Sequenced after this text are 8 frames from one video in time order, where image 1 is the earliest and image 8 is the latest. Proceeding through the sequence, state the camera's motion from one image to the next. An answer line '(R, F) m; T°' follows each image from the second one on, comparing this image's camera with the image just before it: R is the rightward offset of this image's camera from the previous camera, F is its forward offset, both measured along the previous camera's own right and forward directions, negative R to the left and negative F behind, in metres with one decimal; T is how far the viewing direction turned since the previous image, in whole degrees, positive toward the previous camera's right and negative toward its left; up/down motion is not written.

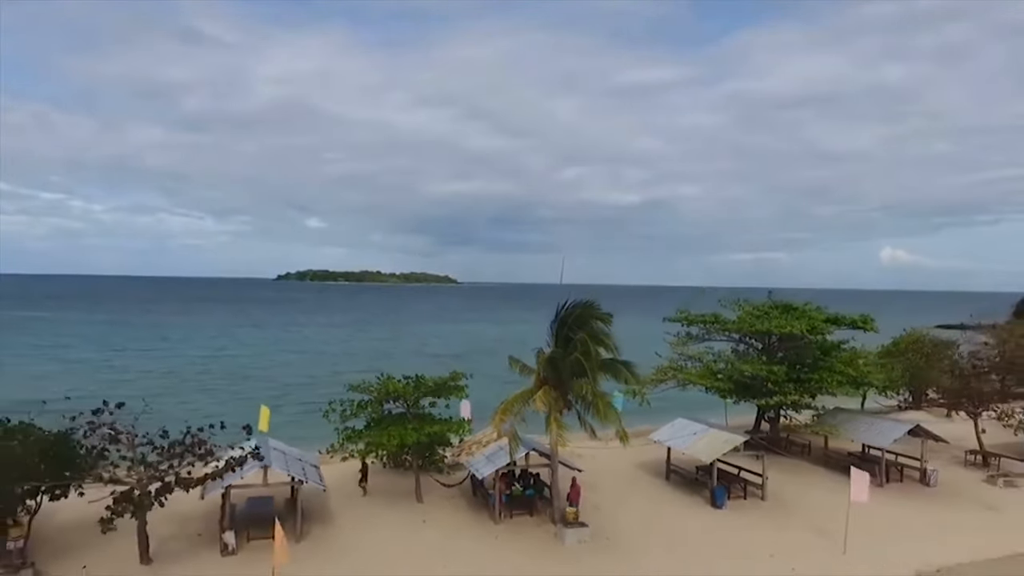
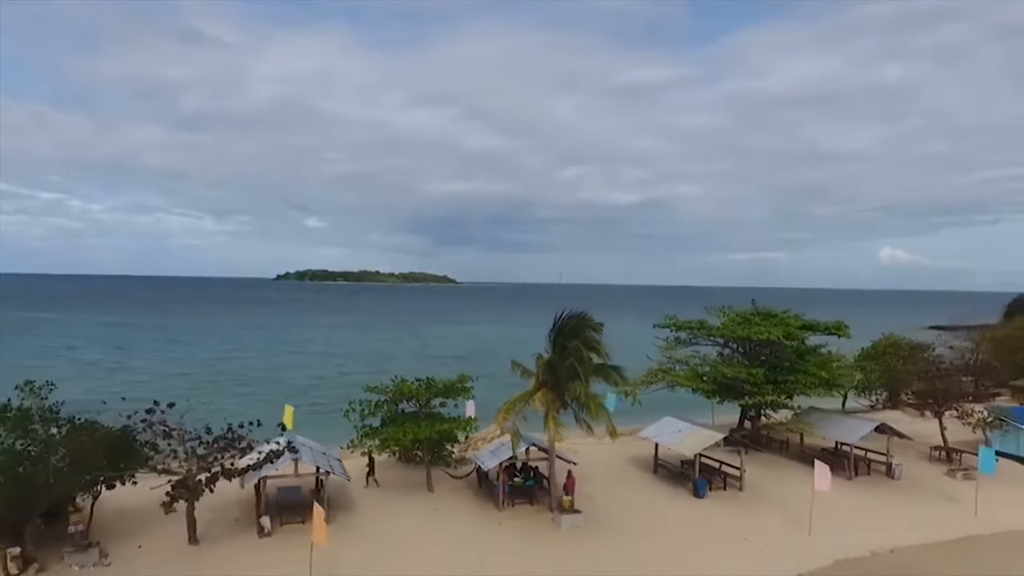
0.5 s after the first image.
(-0.1, -1.8) m; 0°
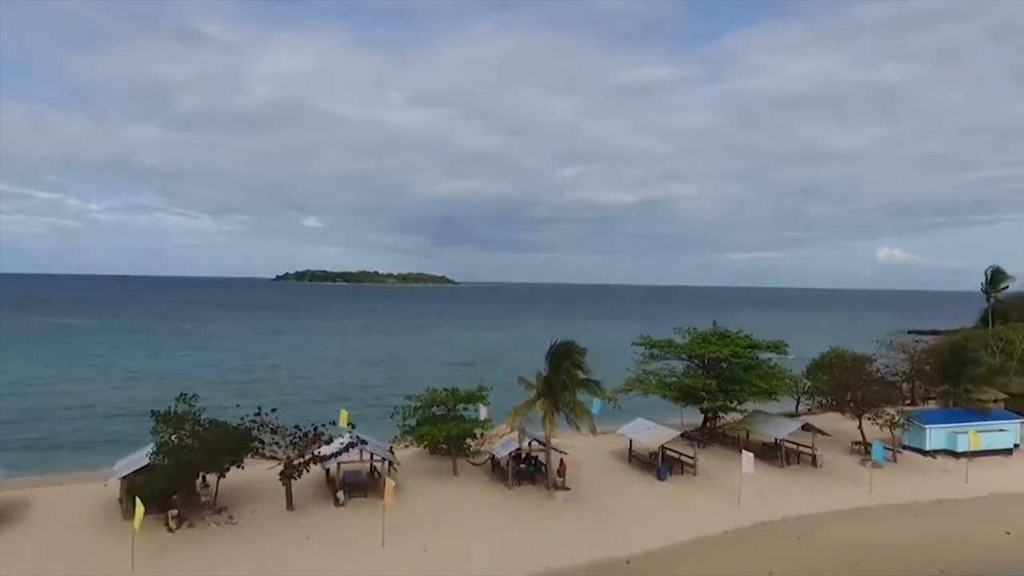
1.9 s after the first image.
(-0.3, -5.7) m; 0°
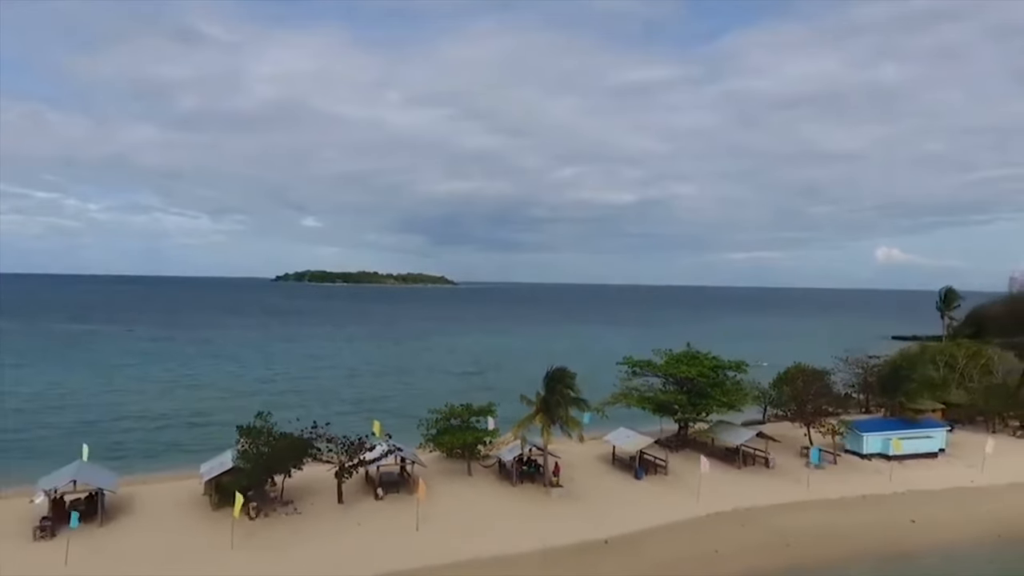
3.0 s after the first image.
(-0.2, -5.4) m; 0°
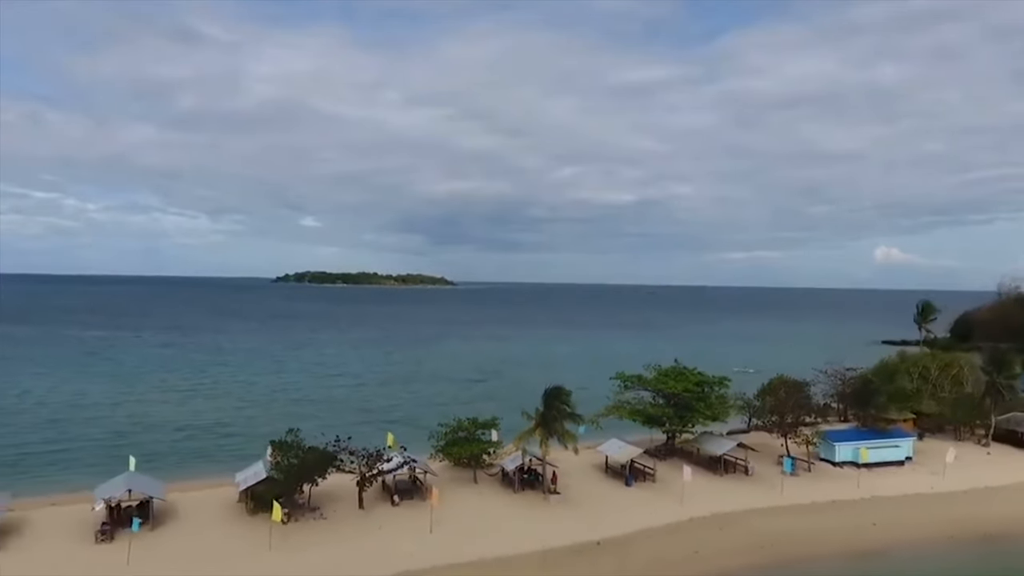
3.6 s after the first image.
(-0.1, -3.1) m; 0°
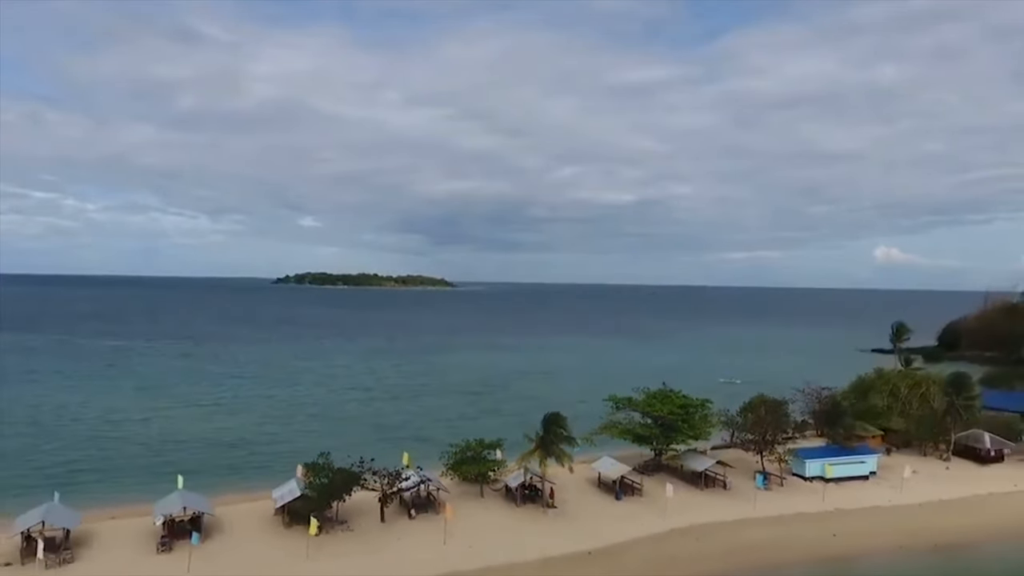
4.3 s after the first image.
(-0.1, -4.0) m; 0°
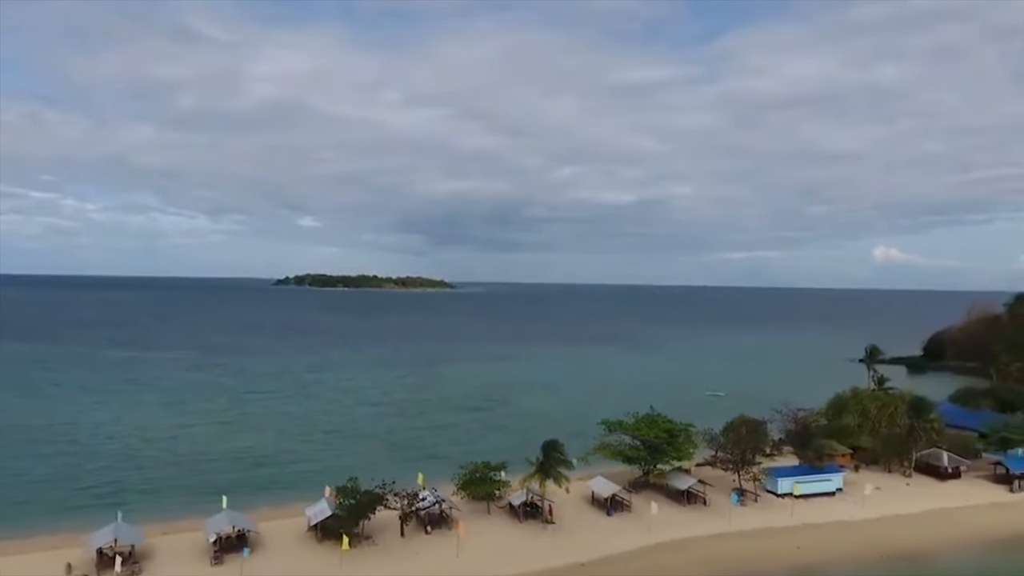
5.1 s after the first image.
(-0.2, -4.8) m; 0°
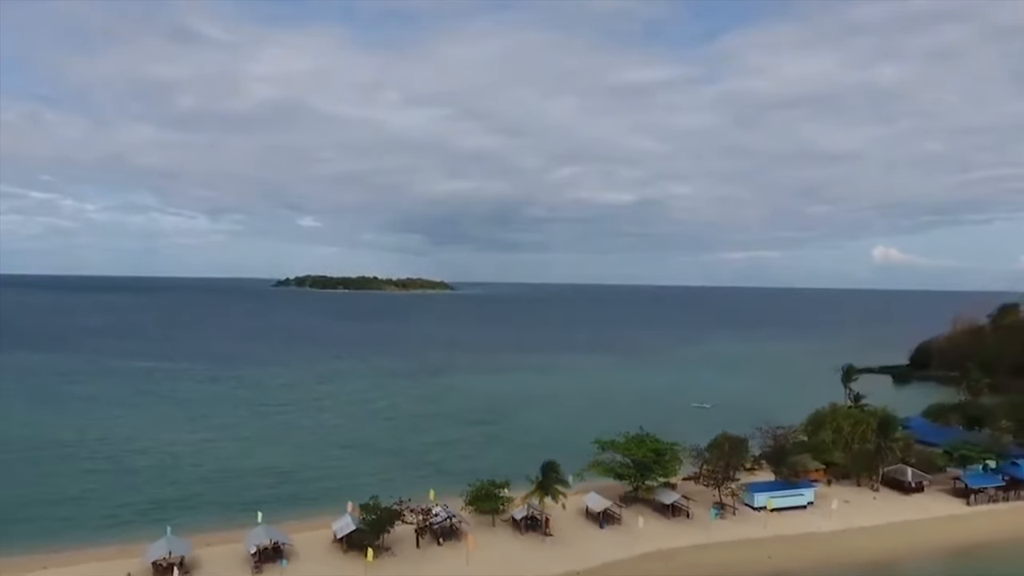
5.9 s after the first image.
(-1.0, -1.3) m; 0°
